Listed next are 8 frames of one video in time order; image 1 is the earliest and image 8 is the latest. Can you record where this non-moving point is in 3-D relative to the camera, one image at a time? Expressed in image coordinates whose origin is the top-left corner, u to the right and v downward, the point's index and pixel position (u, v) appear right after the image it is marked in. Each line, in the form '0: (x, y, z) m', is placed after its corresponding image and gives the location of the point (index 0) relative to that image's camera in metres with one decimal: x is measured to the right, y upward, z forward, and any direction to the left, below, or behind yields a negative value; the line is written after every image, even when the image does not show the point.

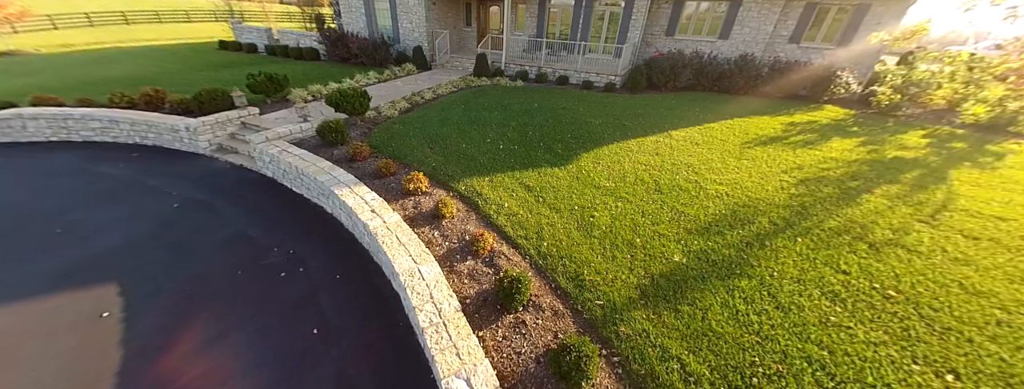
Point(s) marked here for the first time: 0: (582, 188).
0: (+1.2, +0.1, +4.9) m
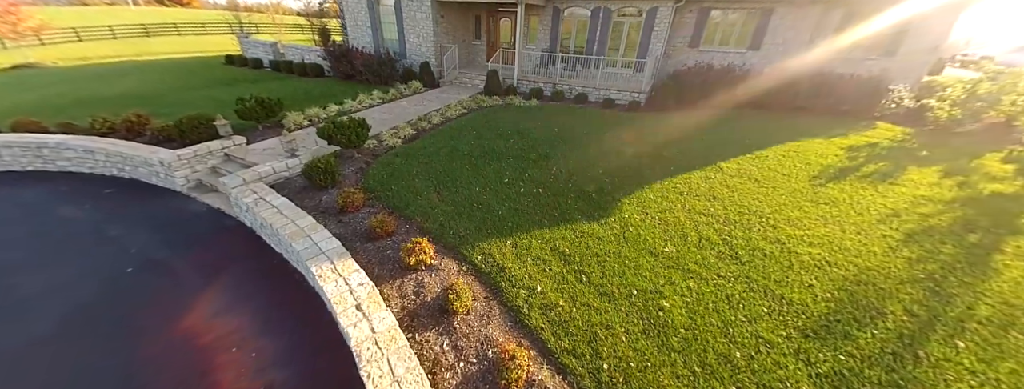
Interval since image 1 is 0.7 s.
0: (+1.6, -0.8, +3.8) m
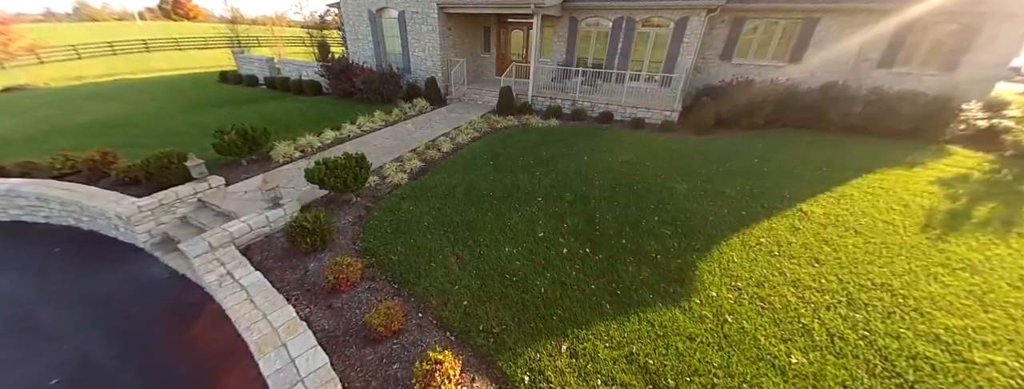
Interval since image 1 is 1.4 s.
0: (+2.1, -1.6, +2.6) m
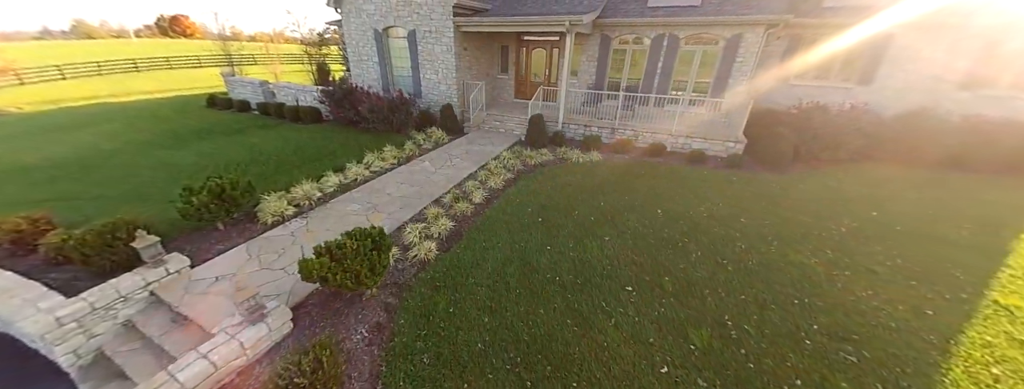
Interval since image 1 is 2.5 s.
0: (+3.2, -2.6, +1.1) m
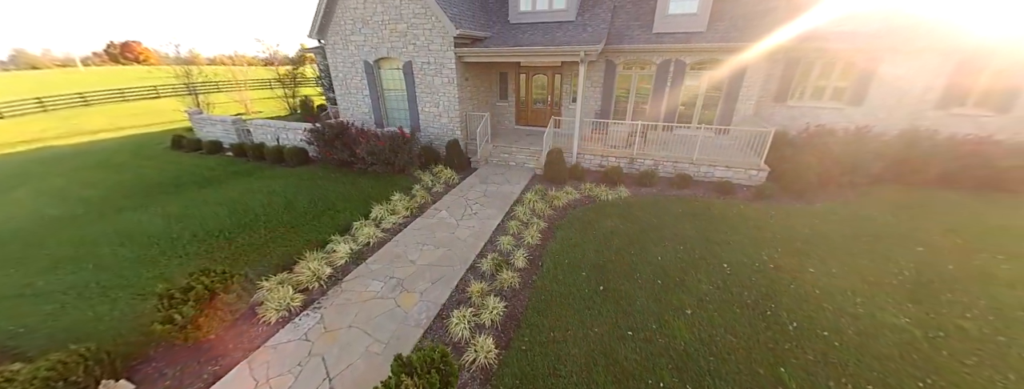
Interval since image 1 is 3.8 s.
0: (+4.4, -3.2, +0.5) m
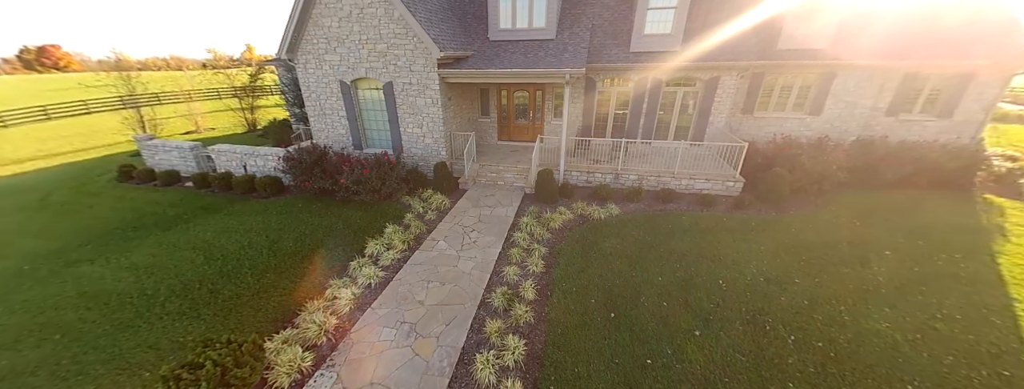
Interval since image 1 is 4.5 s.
0: (+5.1, -3.5, +1.0) m
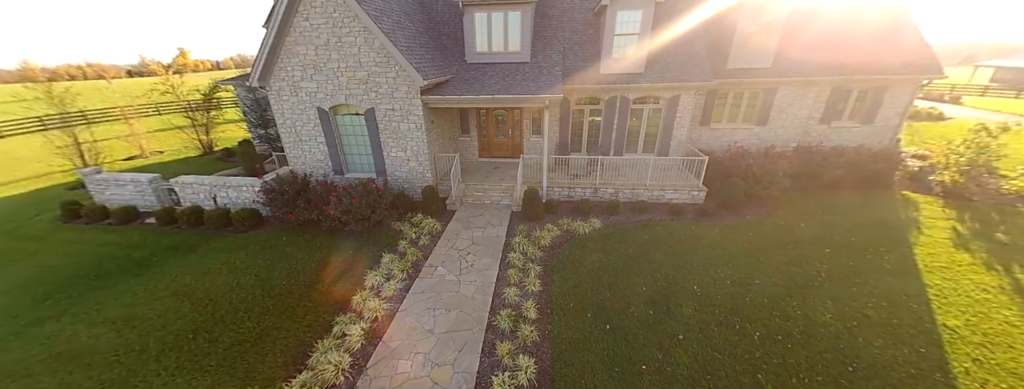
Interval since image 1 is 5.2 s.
0: (+5.6, -3.7, +1.8) m
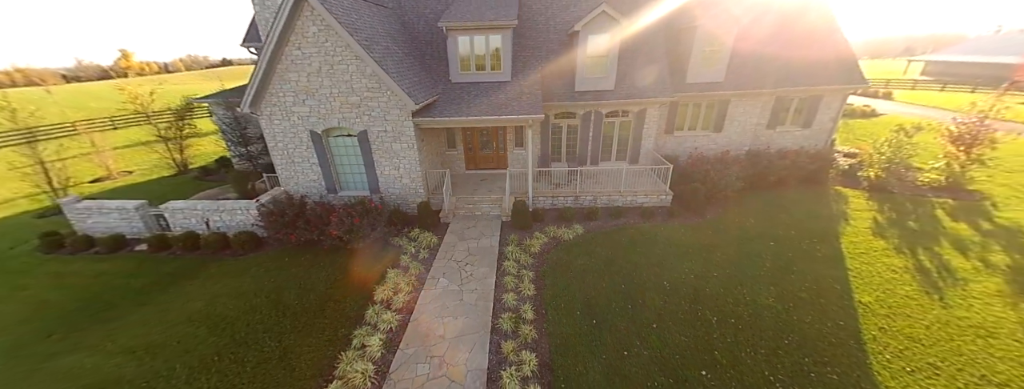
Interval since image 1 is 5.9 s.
0: (+5.9, -3.8, +3.1) m
